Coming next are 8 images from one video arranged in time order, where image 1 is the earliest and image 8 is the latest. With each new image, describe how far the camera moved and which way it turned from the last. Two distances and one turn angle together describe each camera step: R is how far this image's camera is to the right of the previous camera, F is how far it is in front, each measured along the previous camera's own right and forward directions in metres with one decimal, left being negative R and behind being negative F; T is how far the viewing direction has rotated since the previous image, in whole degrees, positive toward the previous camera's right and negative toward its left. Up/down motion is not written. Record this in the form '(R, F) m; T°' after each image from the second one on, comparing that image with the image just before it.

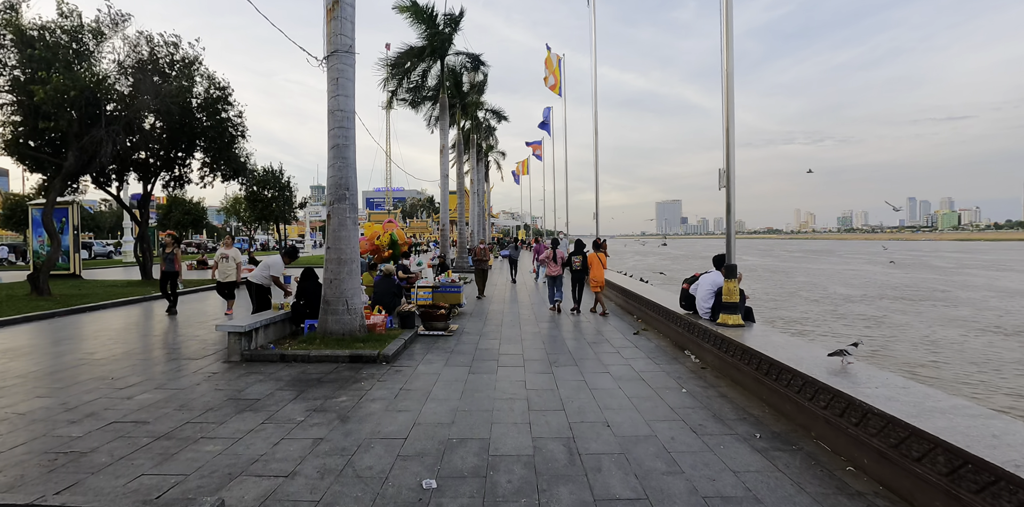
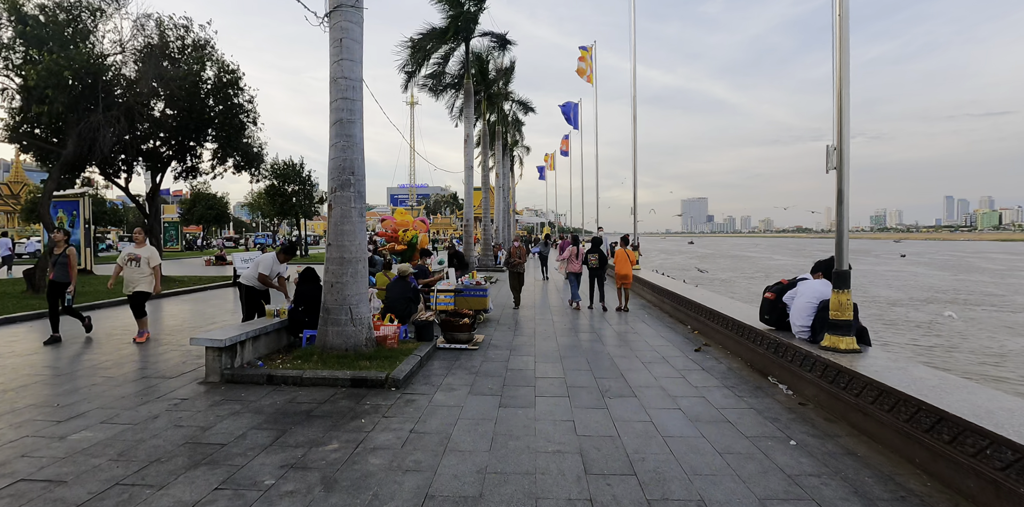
(-0.2, +1.3) m; -3°
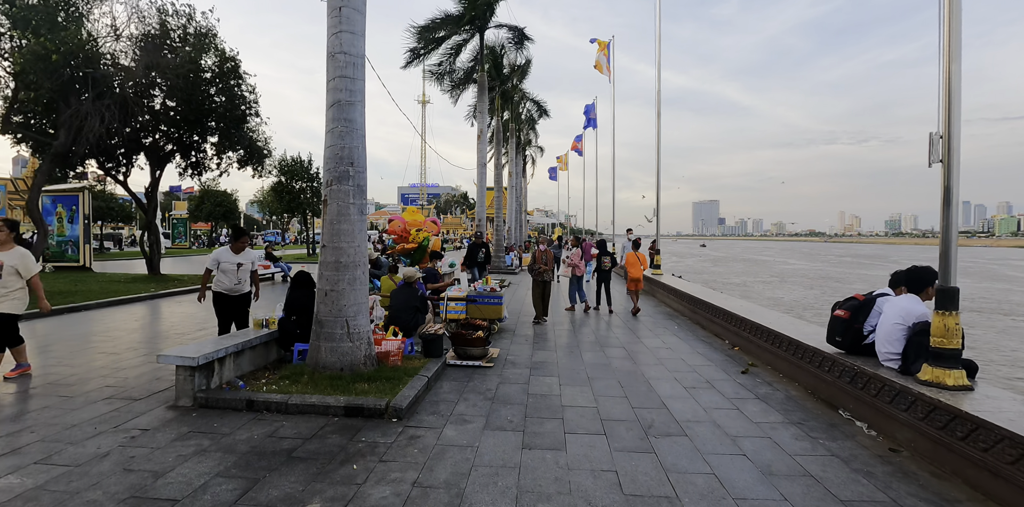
(-0.2, +0.8) m; -1°
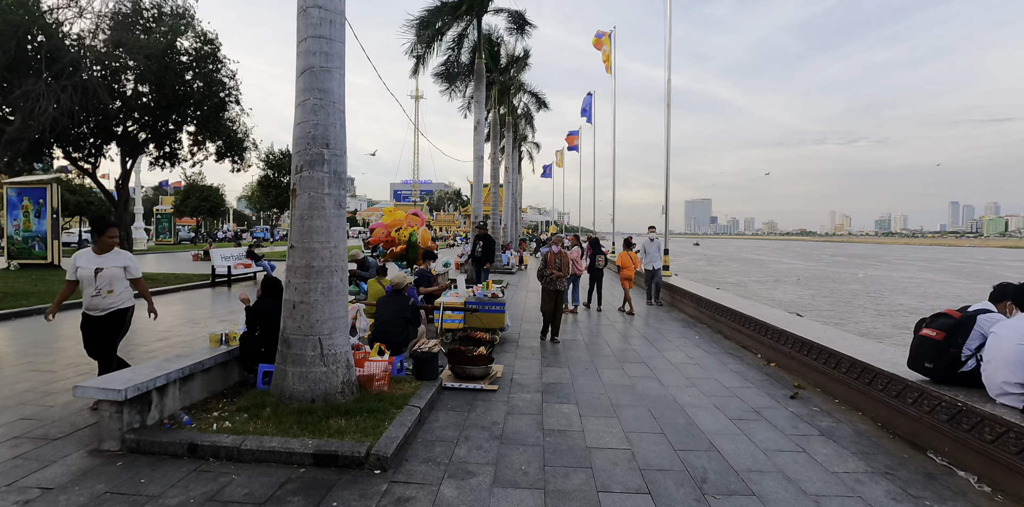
(-0.2, +0.9) m; +1°
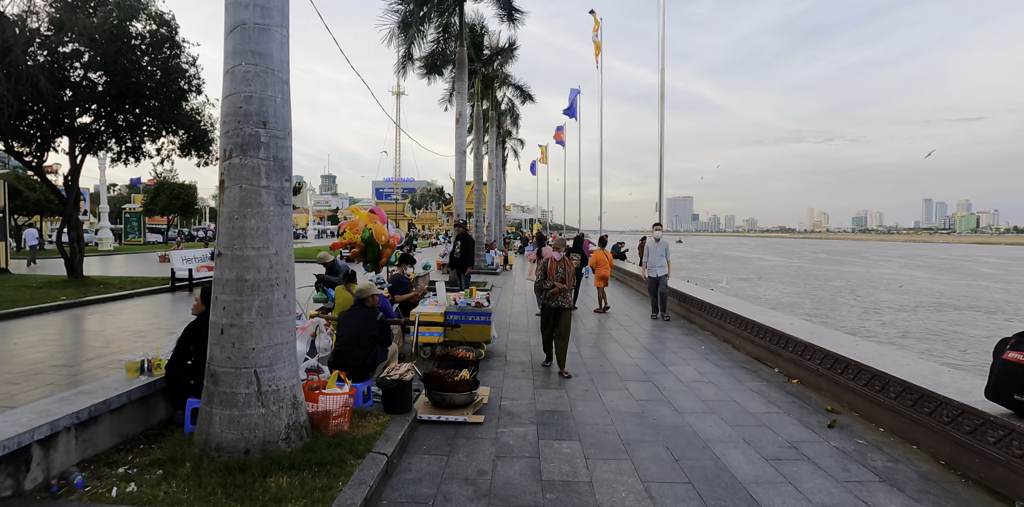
(0.0, +0.8) m; +2°
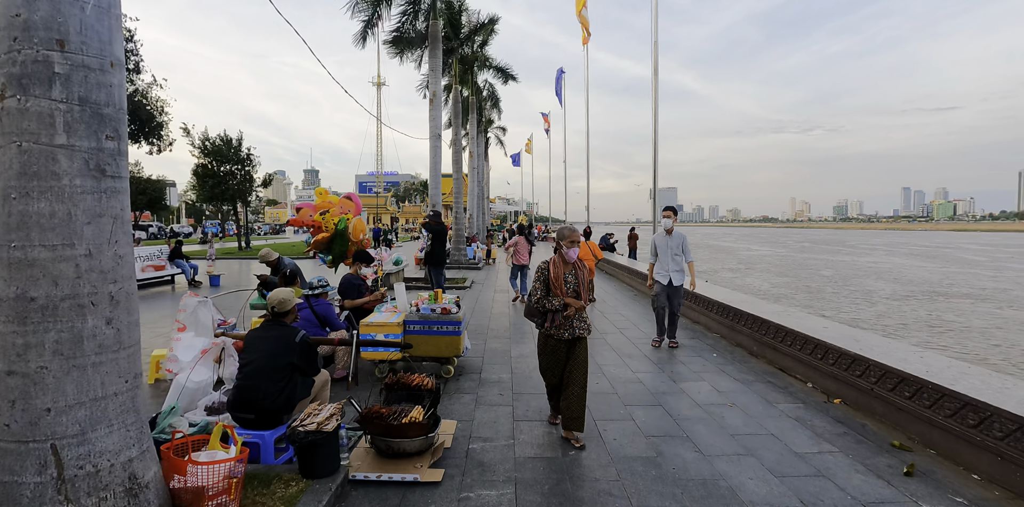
(+0.1, +1.2) m; +2°
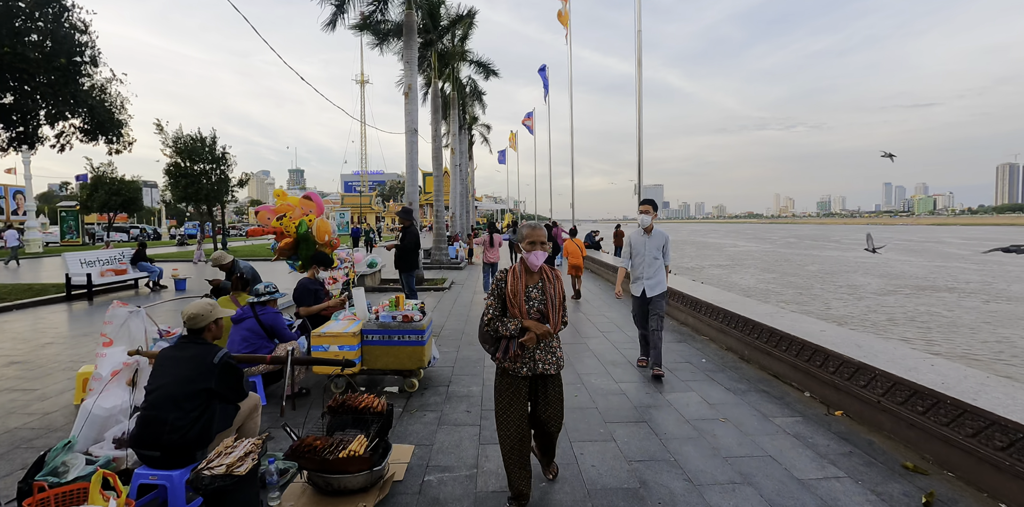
(+0.2, +0.5) m; +1°
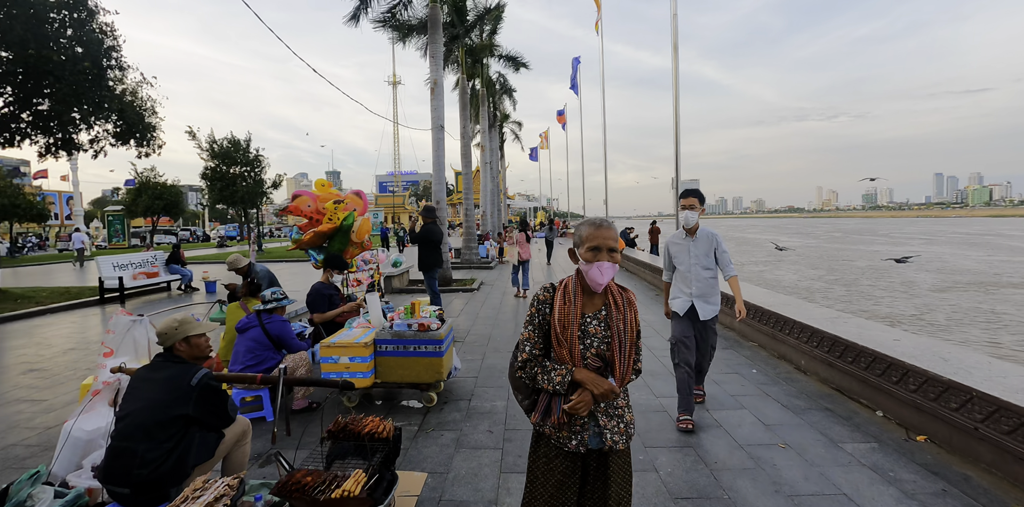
(0.0, +0.5) m; -4°
